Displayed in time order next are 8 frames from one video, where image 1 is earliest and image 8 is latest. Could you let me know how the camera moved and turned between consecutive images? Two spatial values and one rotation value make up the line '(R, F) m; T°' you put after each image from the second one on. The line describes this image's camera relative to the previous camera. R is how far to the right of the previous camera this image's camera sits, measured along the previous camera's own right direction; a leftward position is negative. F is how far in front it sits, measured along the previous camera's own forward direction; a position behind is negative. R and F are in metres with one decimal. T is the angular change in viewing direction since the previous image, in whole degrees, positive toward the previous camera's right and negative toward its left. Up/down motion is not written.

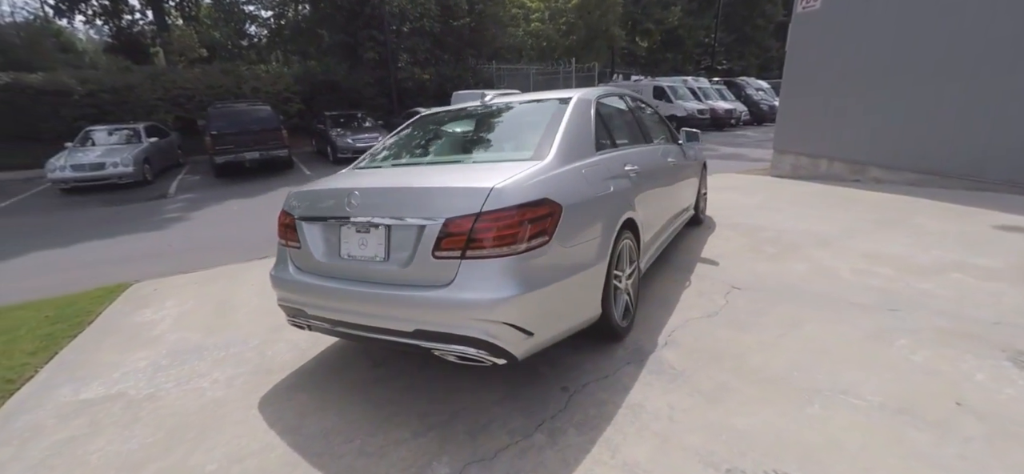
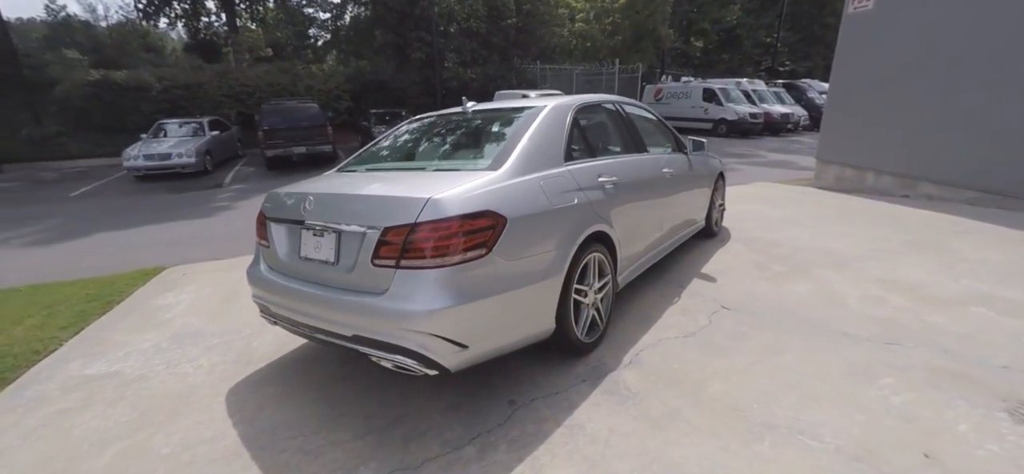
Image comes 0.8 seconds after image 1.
(+0.5, 0.0) m; -6°
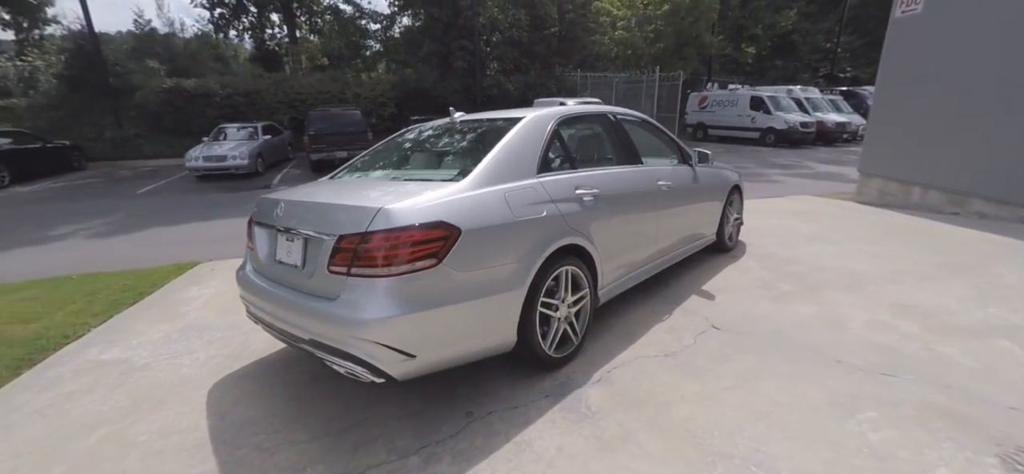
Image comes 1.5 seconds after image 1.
(+0.4, 0.0) m; -6°
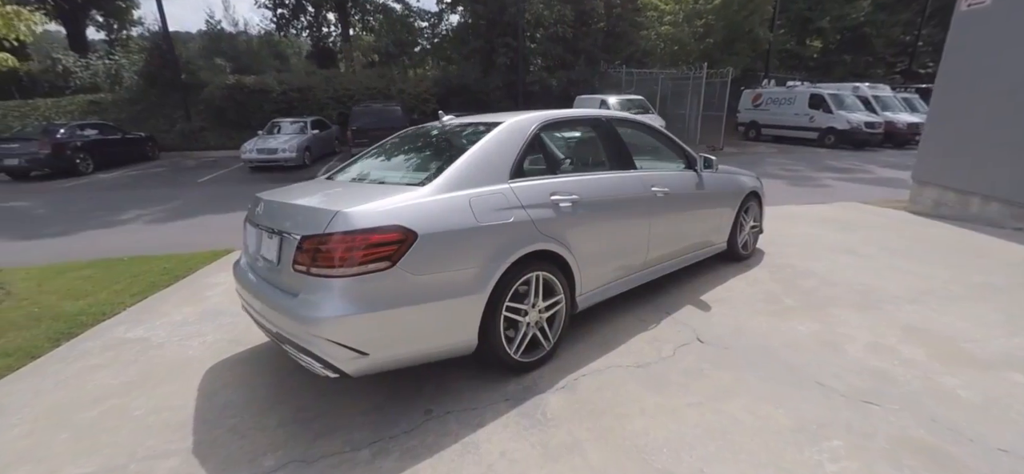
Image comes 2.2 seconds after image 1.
(+0.4, 0.0) m; -6°
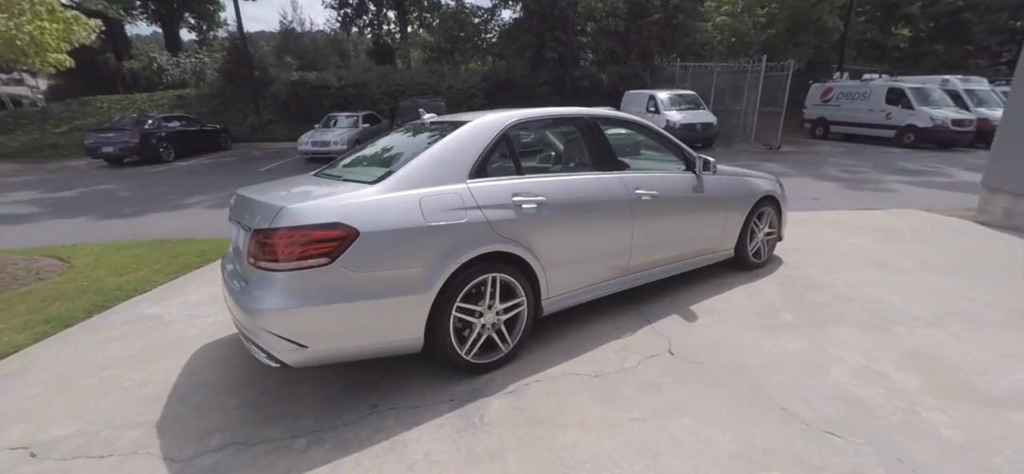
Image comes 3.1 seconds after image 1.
(+0.6, +0.1) m; -7°
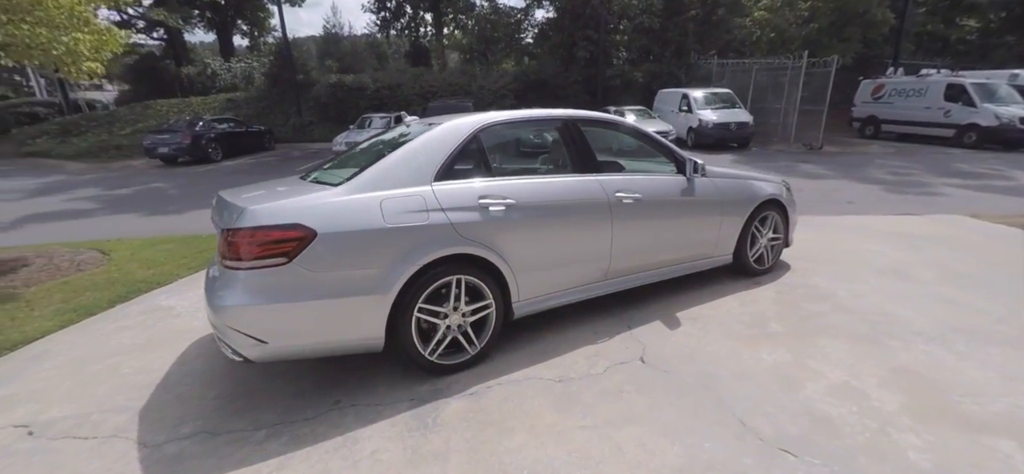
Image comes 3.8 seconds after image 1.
(+0.4, 0.0) m; -5°
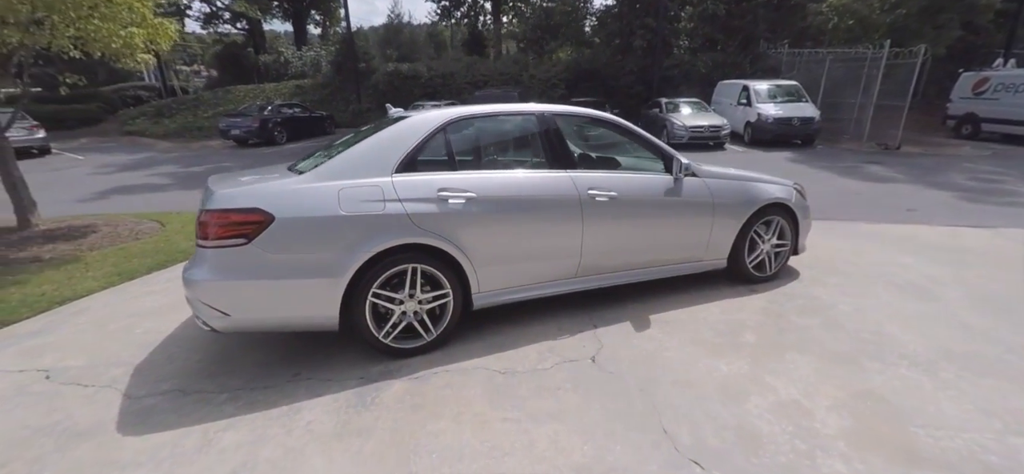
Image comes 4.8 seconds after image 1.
(+0.6, 0.0) m; -7°
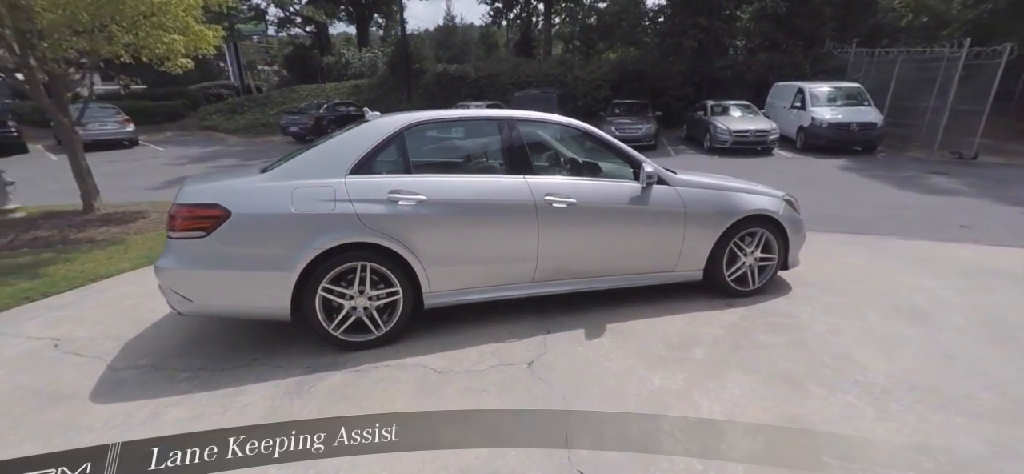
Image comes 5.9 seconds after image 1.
(+0.7, 0.0) m; -7°
